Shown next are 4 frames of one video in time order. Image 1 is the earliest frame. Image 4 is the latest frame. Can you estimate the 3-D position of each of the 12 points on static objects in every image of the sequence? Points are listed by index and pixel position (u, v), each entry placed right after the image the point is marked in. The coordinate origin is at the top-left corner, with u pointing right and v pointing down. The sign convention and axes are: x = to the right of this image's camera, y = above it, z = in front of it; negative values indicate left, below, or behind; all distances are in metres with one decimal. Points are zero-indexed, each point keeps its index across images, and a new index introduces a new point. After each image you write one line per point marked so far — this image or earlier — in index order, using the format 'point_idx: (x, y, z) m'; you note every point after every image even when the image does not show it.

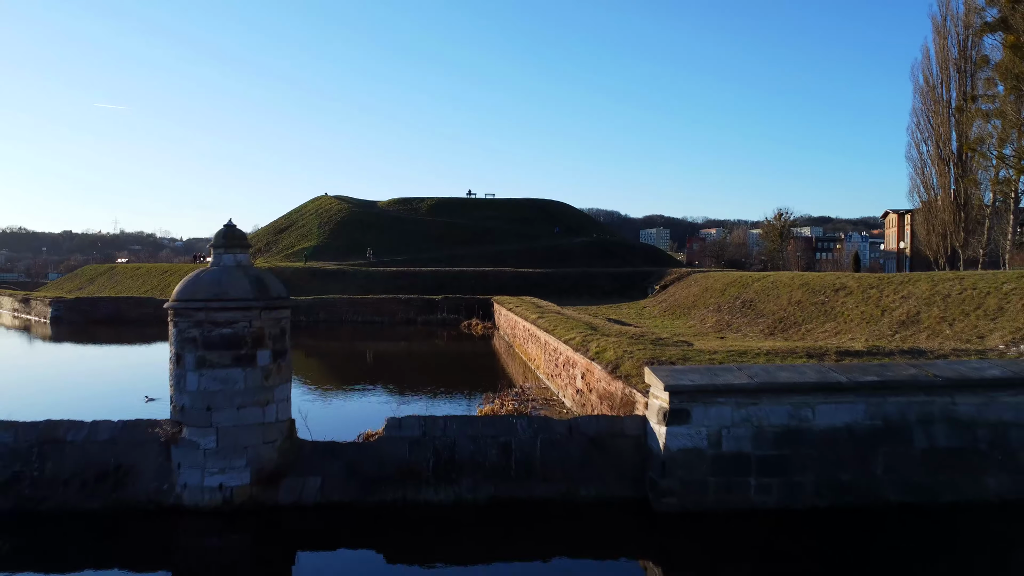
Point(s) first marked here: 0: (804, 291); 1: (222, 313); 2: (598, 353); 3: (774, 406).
0: (+7.2, -0.1, +16.2) m
1: (-2.4, -0.2, +5.4) m
2: (+1.1, -0.8, +8.4) m
3: (+2.2, -1.0, +5.5) m
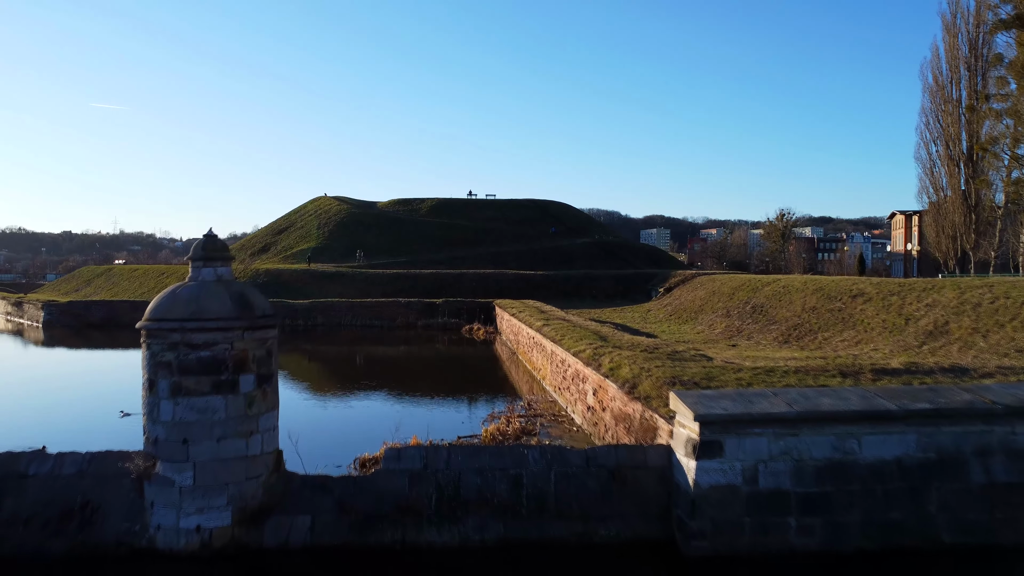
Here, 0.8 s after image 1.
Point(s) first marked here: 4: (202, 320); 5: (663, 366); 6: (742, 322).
0: (+7.3, -0.2, +15.6) m
1: (-2.3, -0.3, +4.8) m
2: (+1.2, -1.0, +7.9) m
3: (+2.3, -1.1, +4.9) m
4: (-2.3, -0.2, +4.8) m
5: (+1.7, -0.9, +7.2) m
6: (+6.2, -0.9, +17.6) m
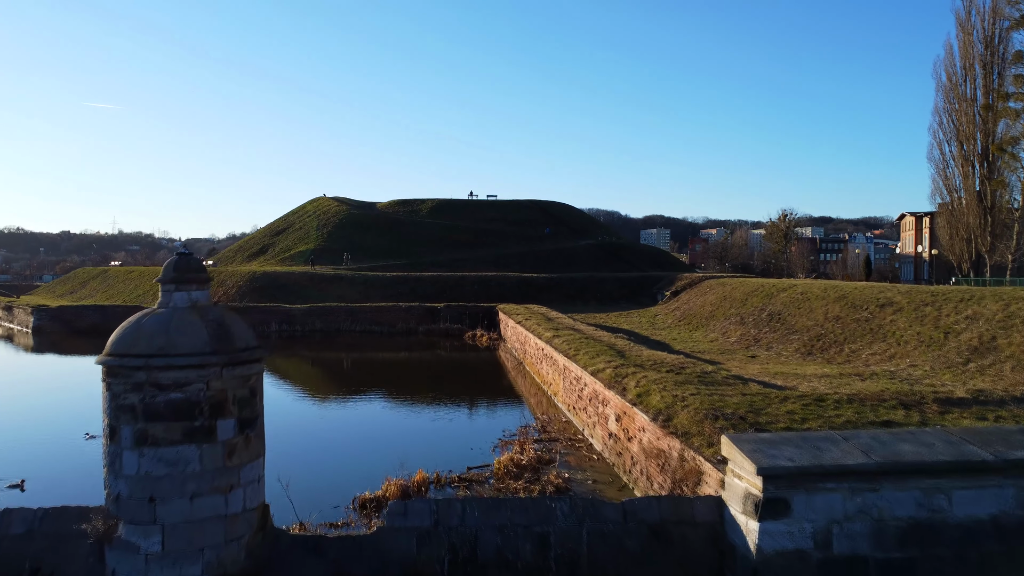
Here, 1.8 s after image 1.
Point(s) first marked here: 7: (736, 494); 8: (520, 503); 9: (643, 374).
0: (+7.5, -0.4, +14.9) m
1: (-2.1, -0.5, +4.1) m
2: (+1.4, -1.2, +7.1) m
3: (+2.5, -1.3, +4.2) m
4: (-2.1, -0.4, +4.1) m
5: (+1.9, -1.1, +6.5) m
6: (+6.4, -1.1, +16.8) m
7: (+1.5, -1.4, +4.4) m
8: (+0.1, -1.5, +4.6) m
9: (+1.6, -1.0, +8.0) m
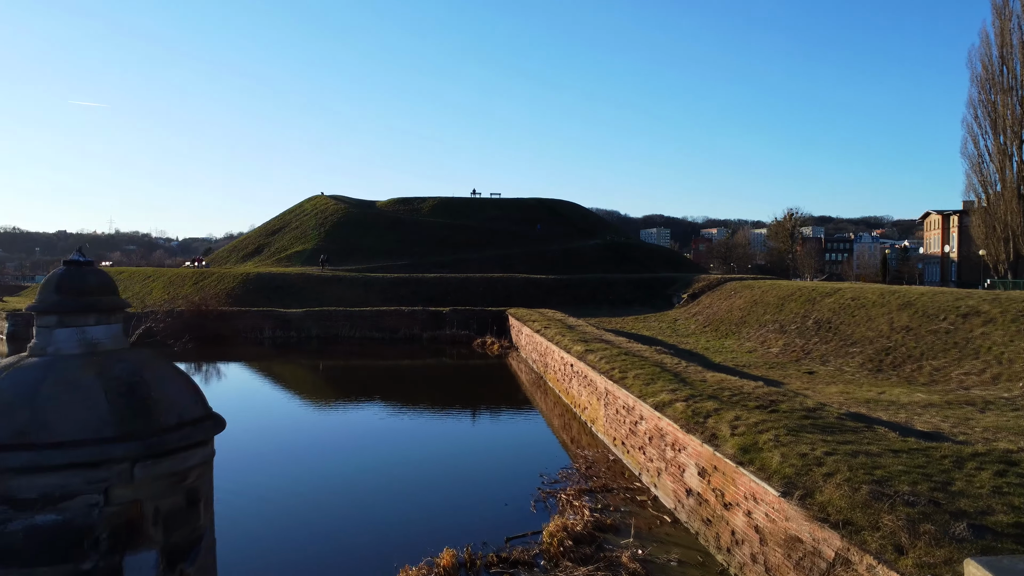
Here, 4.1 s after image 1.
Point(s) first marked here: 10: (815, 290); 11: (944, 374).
0: (+7.9, -0.5, +13.1) m
1: (-1.7, -0.7, +2.3) m
2: (+1.8, -1.3, +5.3) m
3: (+2.9, -1.4, +2.4) m
4: (-1.6, -0.5, +2.3) m
5: (+2.3, -1.2, +4.7) m
6: (+6.8, -1.2, +15.0) m
7: (+2.0, -1.5, +2.6) m
8: (+0.5, -1.6, +2.8) m
9: (+2.1, -1.2, +6.2) m
10: (+8.8, -0.1, +19.2) m
11: (+6.7, -1.3, +10.0) m
